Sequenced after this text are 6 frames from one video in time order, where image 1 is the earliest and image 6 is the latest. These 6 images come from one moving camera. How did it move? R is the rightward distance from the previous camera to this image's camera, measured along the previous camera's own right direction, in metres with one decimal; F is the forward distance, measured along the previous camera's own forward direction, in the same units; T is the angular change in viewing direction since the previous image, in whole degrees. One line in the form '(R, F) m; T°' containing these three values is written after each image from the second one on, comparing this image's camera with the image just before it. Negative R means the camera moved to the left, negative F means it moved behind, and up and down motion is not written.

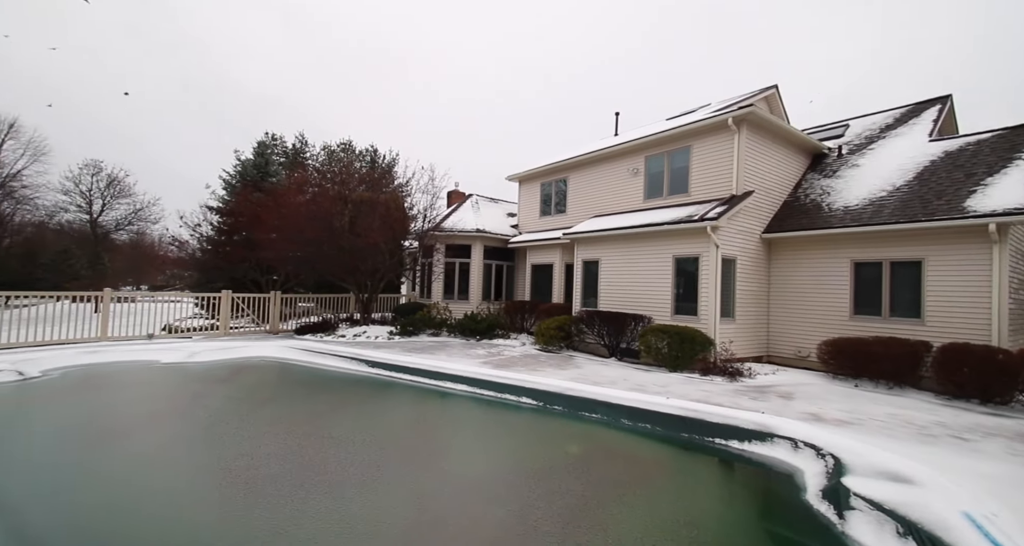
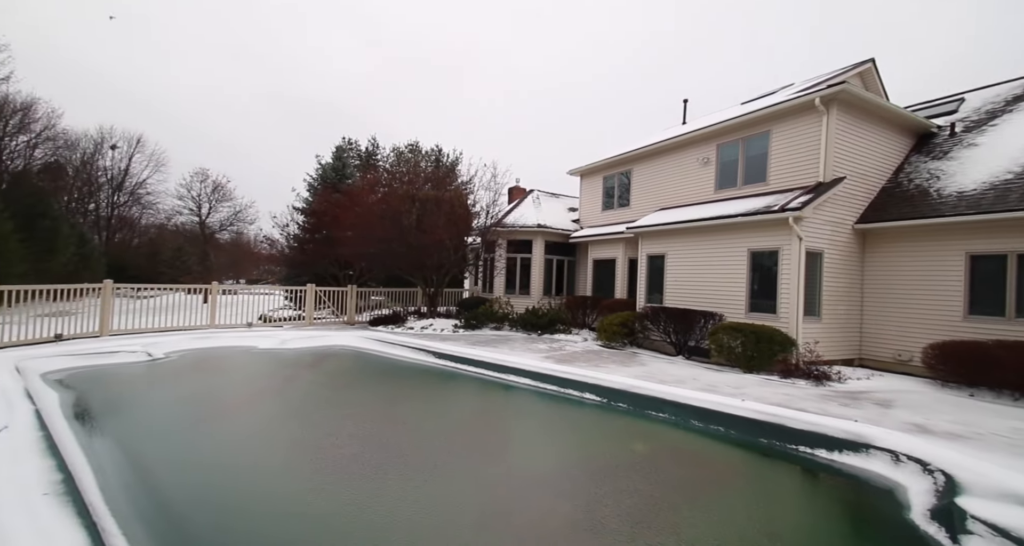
(0.0, +0.1) m; -7°
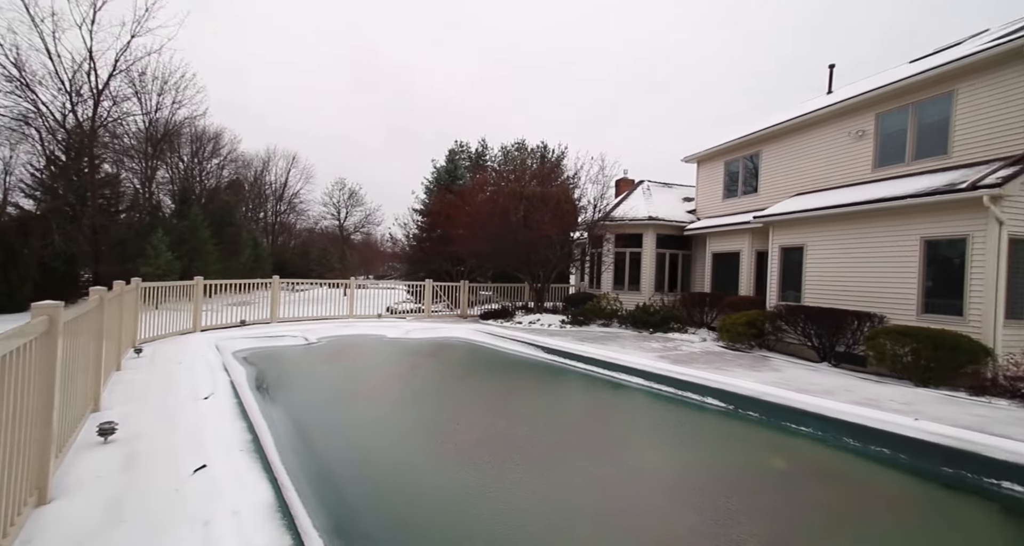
(-0.1, +0.3) m; -12°
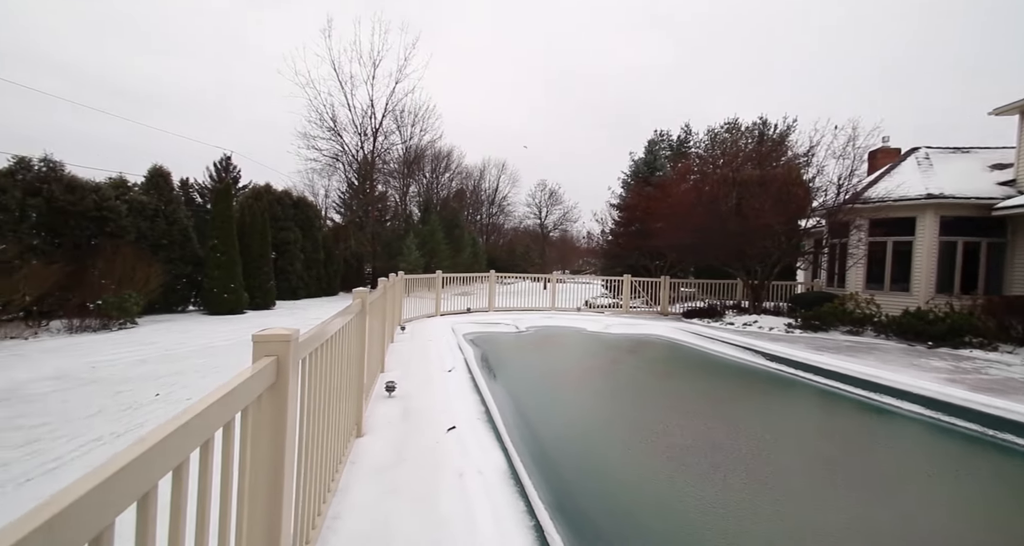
(-0.3, +0.6) m; -22°
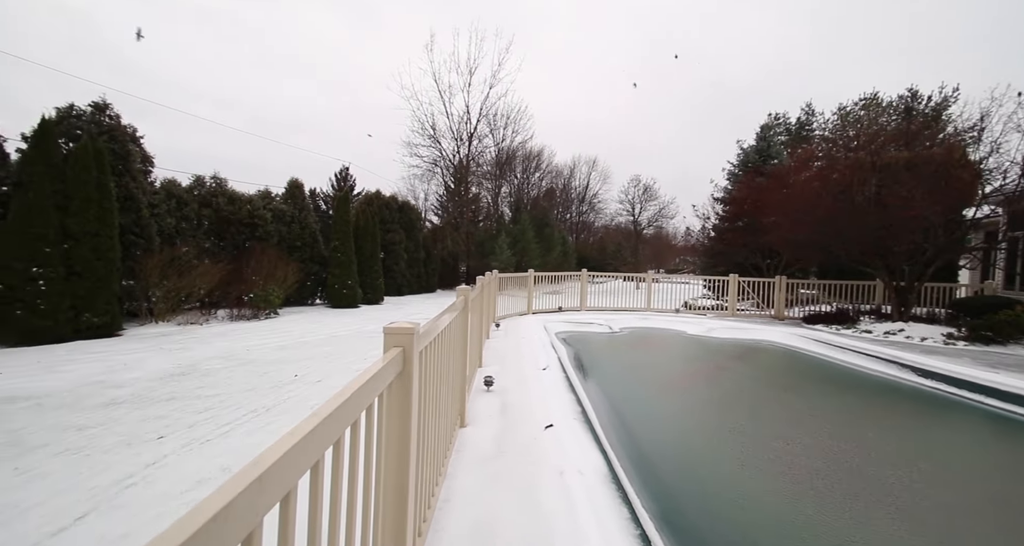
(-0.2, +0.7) m; -10°
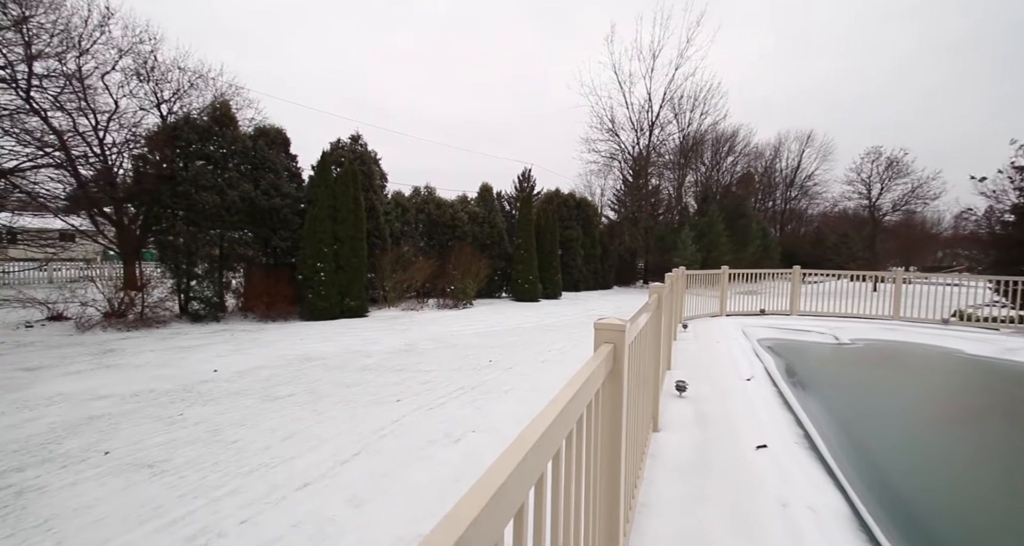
(-0.6, +1.5) m; -20°
